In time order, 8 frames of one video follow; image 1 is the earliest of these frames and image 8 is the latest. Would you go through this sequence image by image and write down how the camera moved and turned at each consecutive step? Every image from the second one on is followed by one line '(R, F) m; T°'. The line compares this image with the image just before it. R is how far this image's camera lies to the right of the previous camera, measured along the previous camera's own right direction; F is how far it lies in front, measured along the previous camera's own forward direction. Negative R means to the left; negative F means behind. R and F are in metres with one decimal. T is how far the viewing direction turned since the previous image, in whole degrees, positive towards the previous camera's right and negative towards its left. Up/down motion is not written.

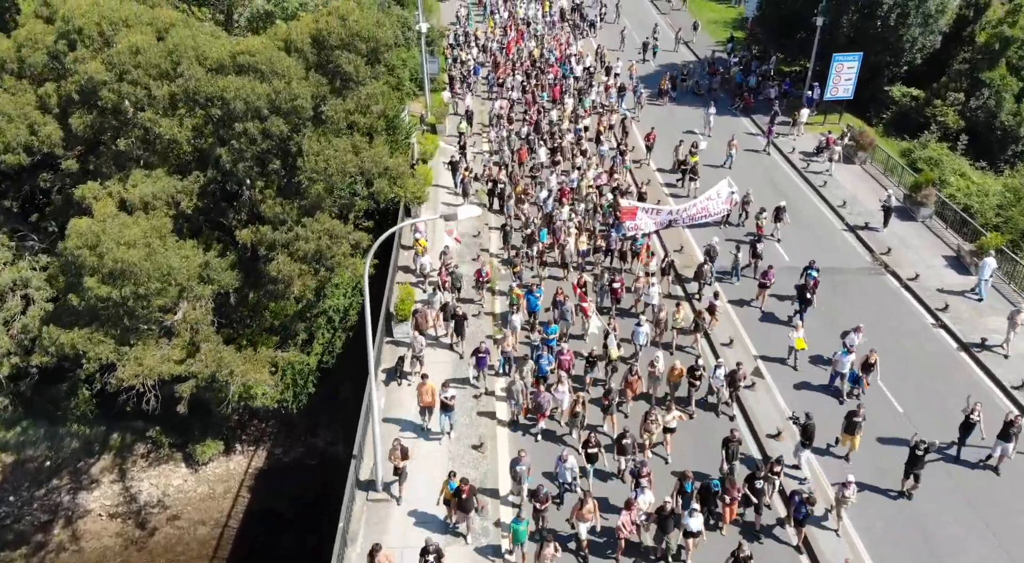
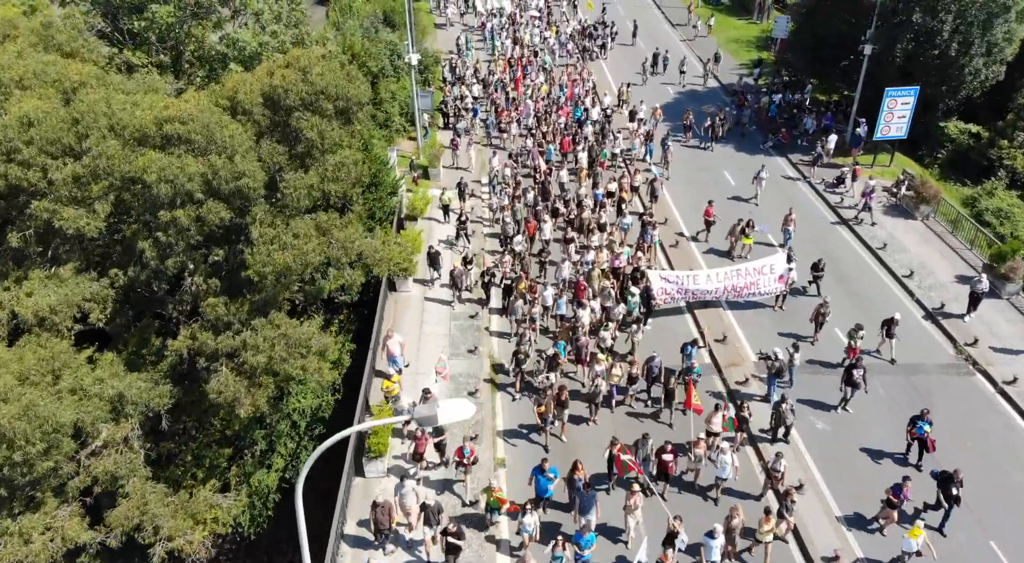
(-0.1, +6.8) m; 0°
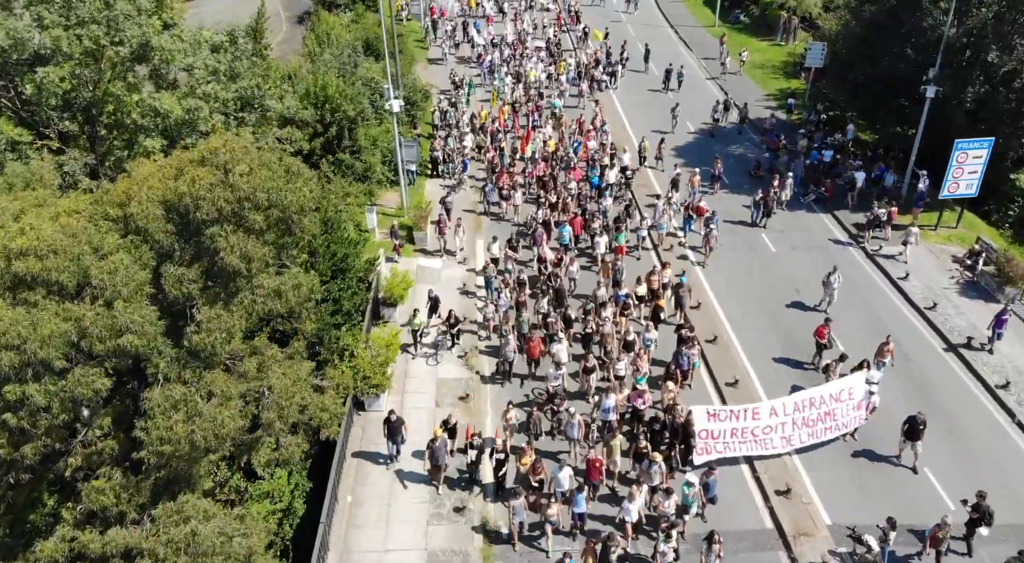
(+0.1, +7.1) m; 0°
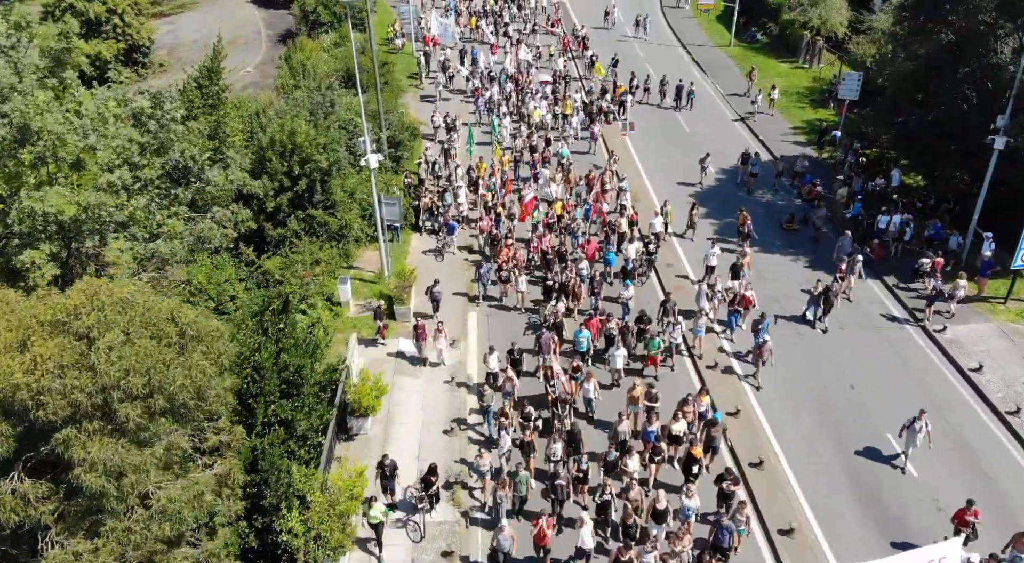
(+0.1, +5.9) m; 0°
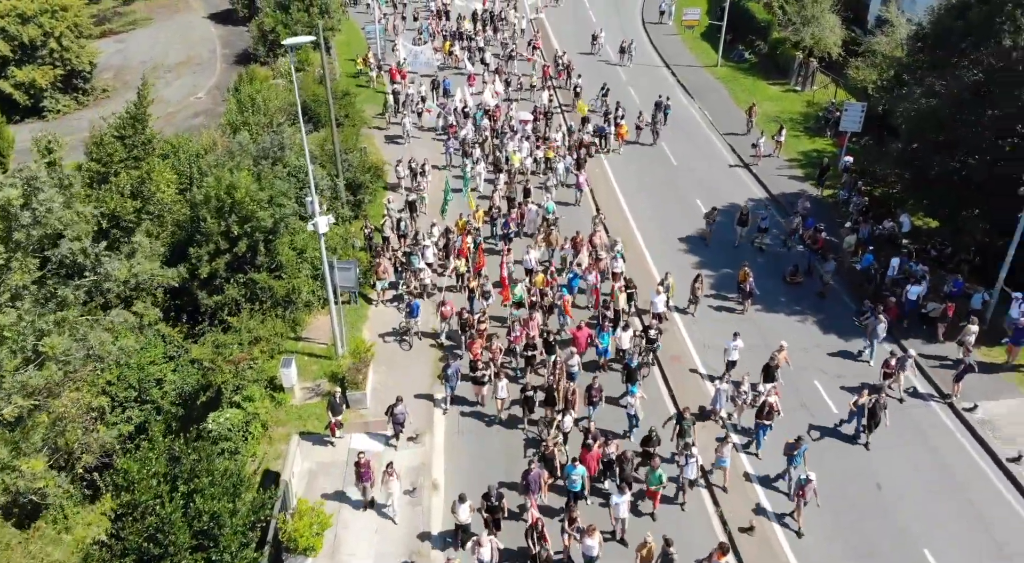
(+0.2, +4.6) m; +1°
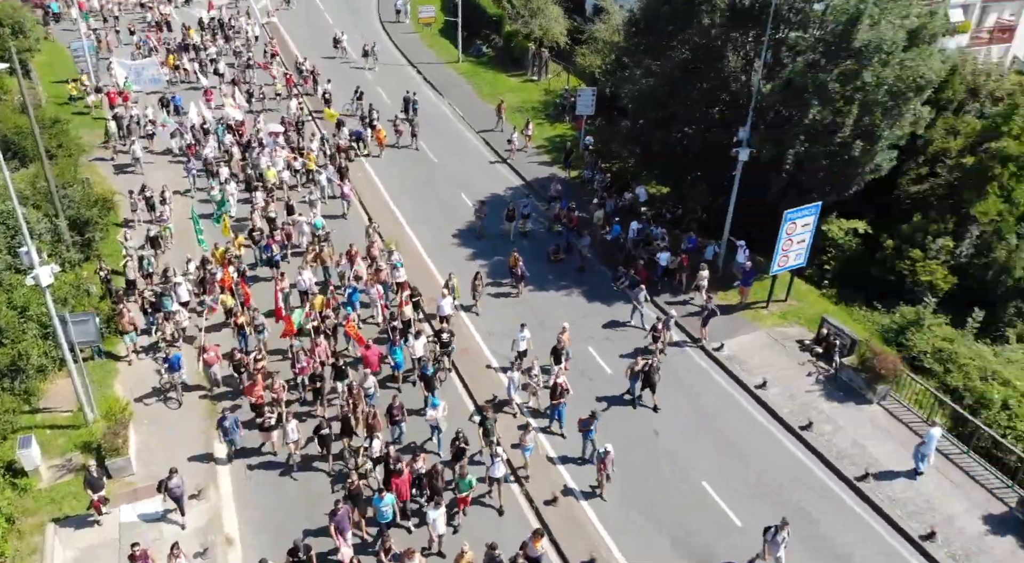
(-0.4, +2.4) m; +13°
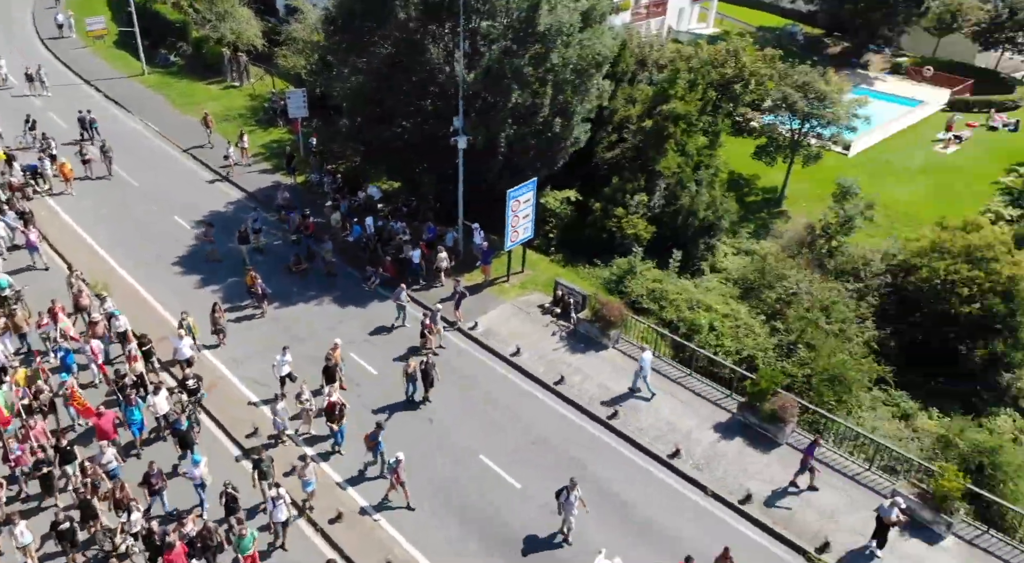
(0.0, -0.7) m; +13°
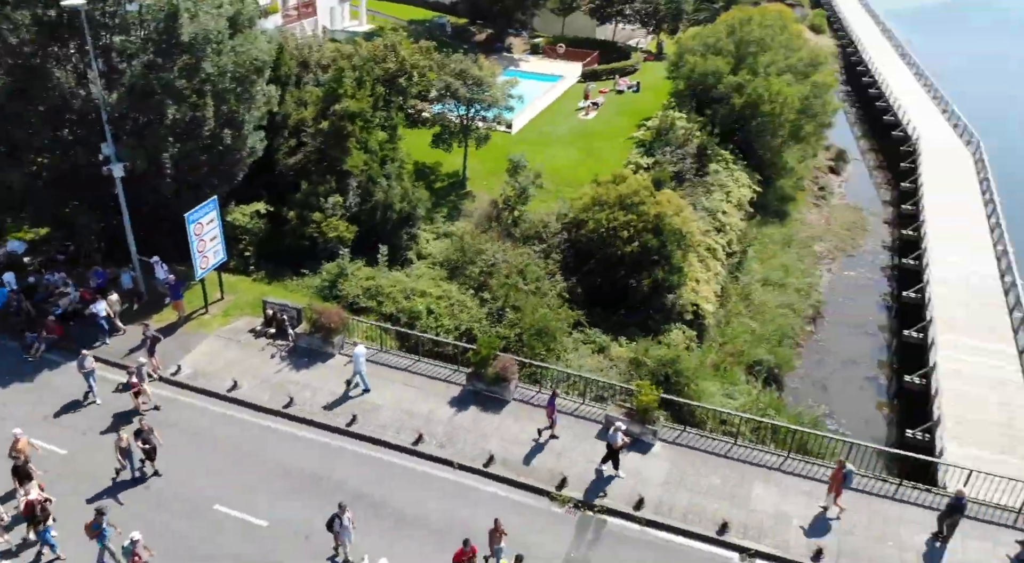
(-0.4, -0.5) m; +17°
